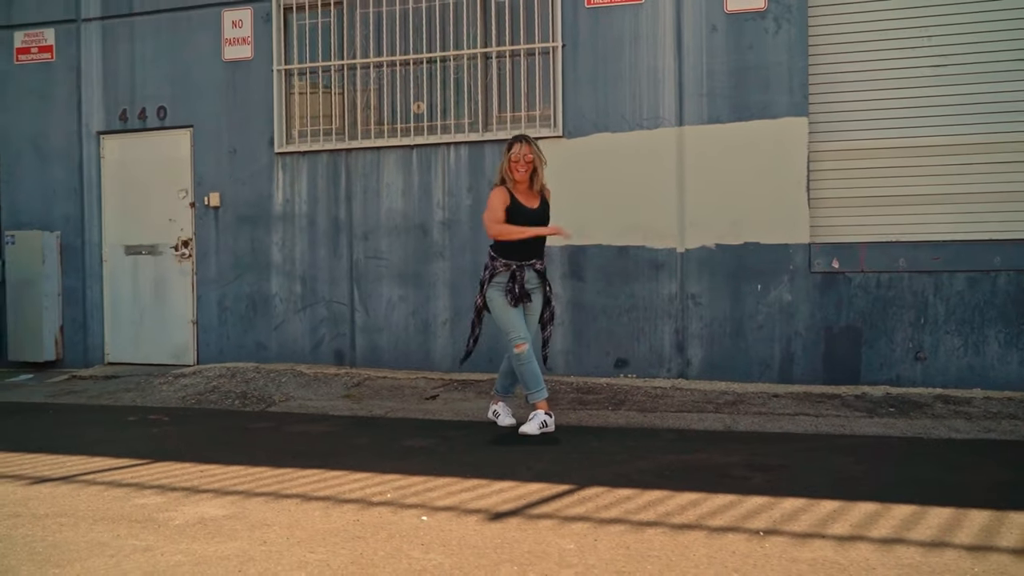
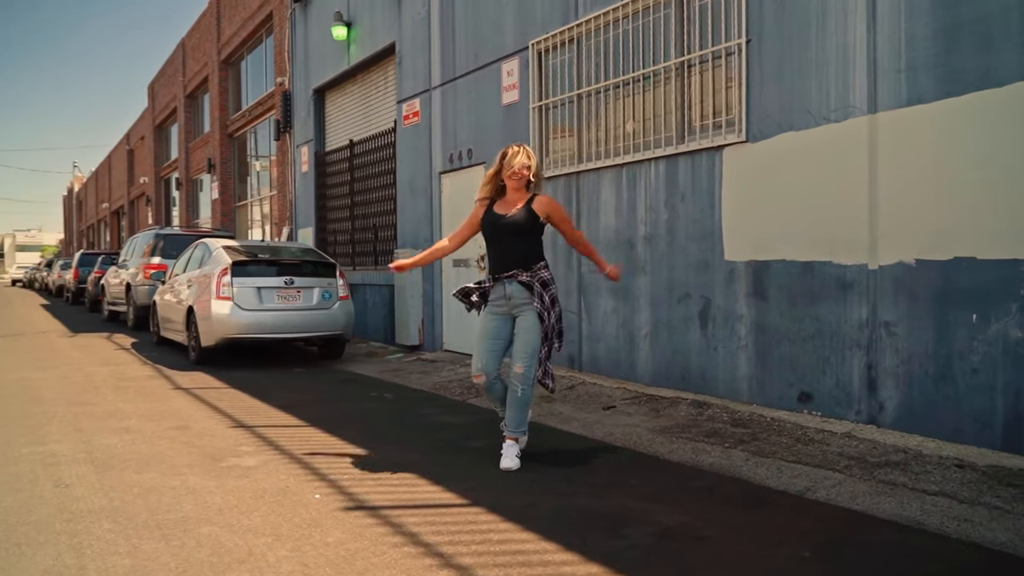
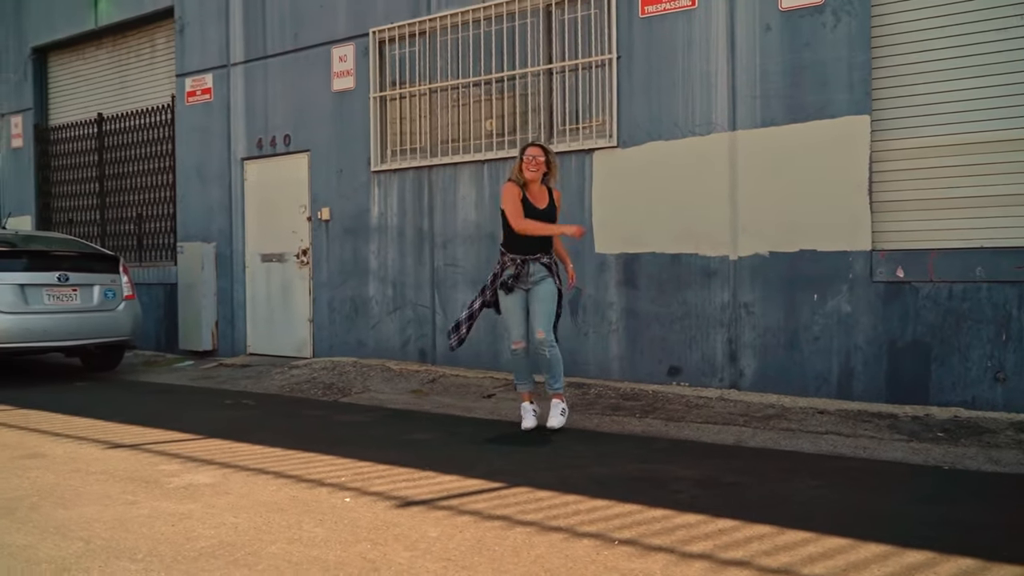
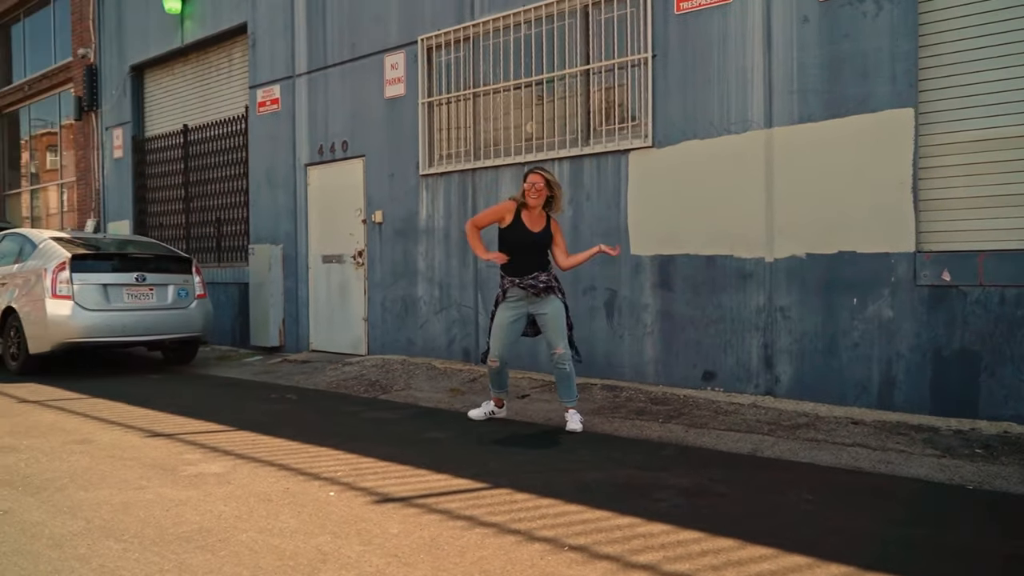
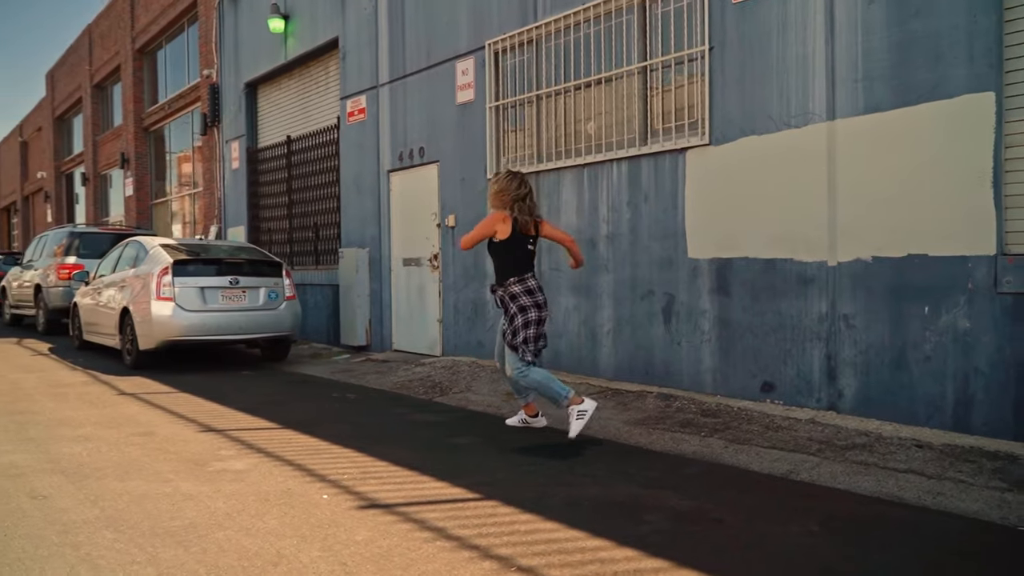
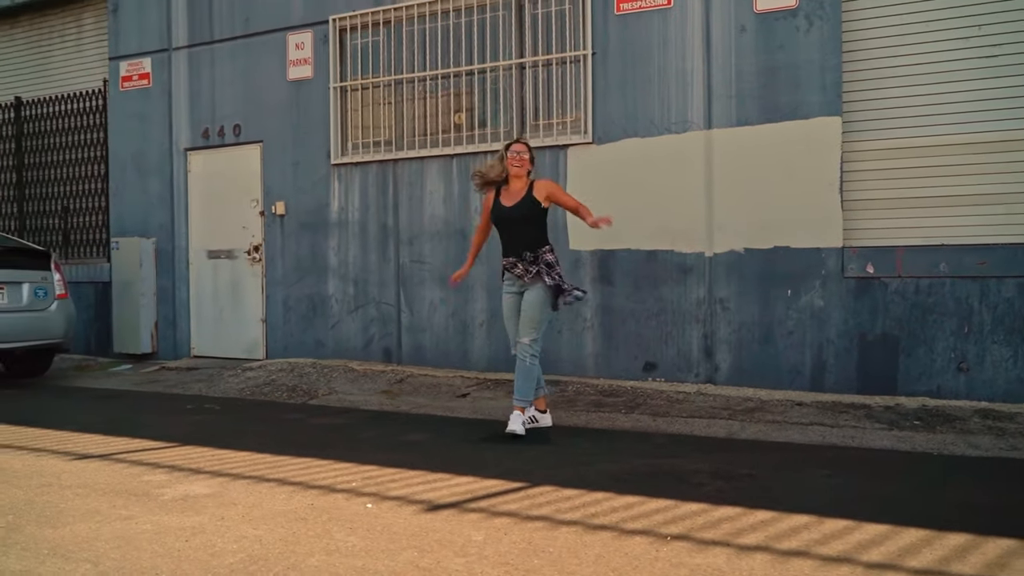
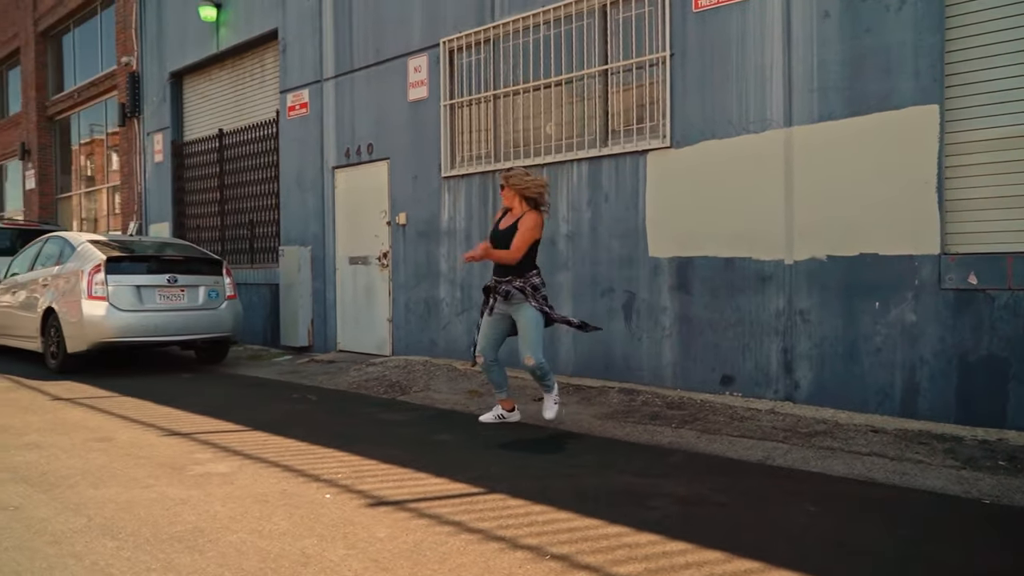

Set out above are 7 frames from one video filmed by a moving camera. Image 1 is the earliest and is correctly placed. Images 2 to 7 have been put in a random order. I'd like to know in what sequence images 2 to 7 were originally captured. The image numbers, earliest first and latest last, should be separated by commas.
6, 3, 4, 7, 5, 2
